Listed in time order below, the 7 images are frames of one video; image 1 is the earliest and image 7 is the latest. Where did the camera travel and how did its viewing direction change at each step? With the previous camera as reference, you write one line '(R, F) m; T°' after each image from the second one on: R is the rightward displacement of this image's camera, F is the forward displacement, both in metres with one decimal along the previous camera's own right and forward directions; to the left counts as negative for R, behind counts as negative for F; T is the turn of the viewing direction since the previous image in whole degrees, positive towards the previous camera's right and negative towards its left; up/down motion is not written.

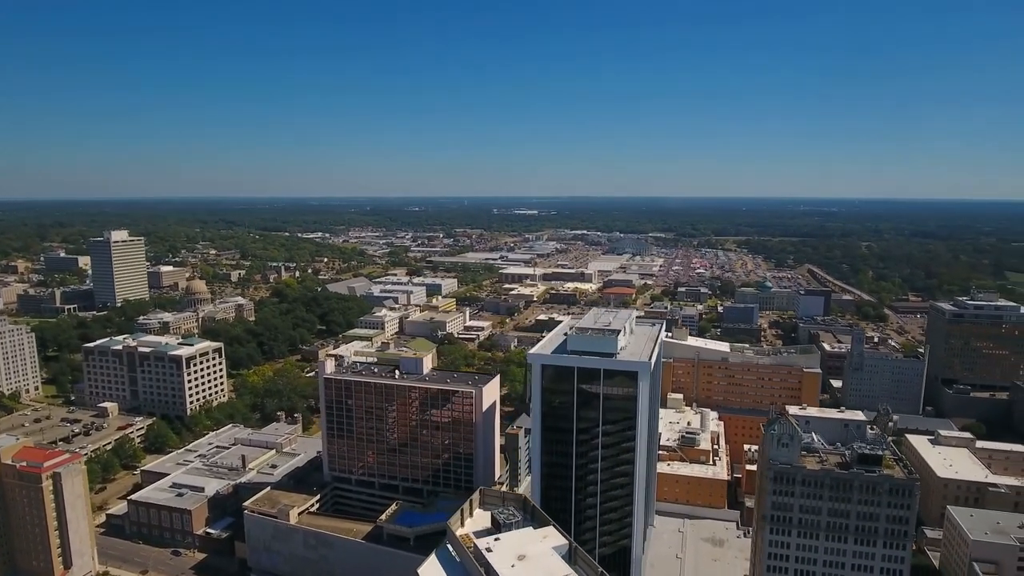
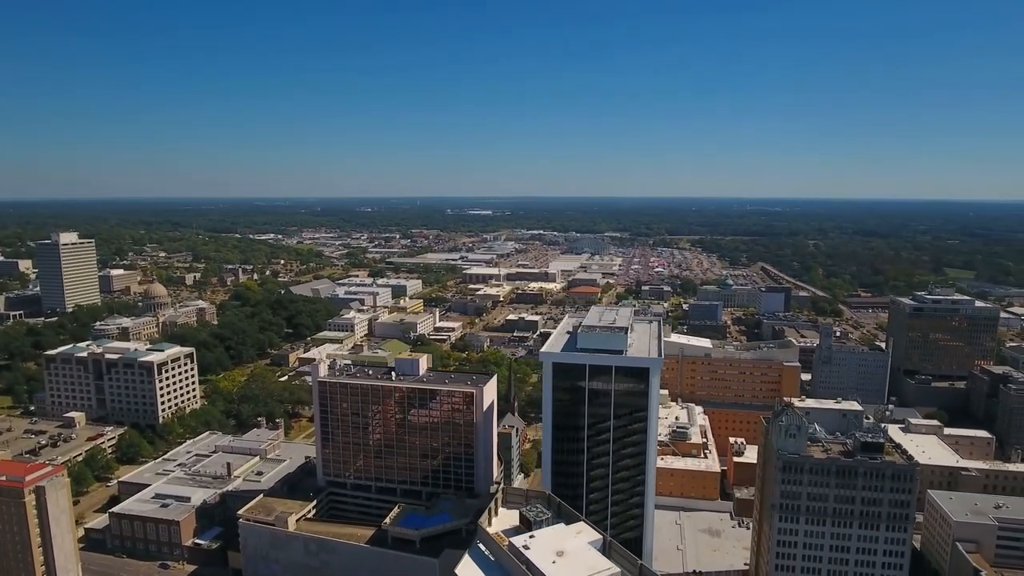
(-2.9, 0.0) m; +4°
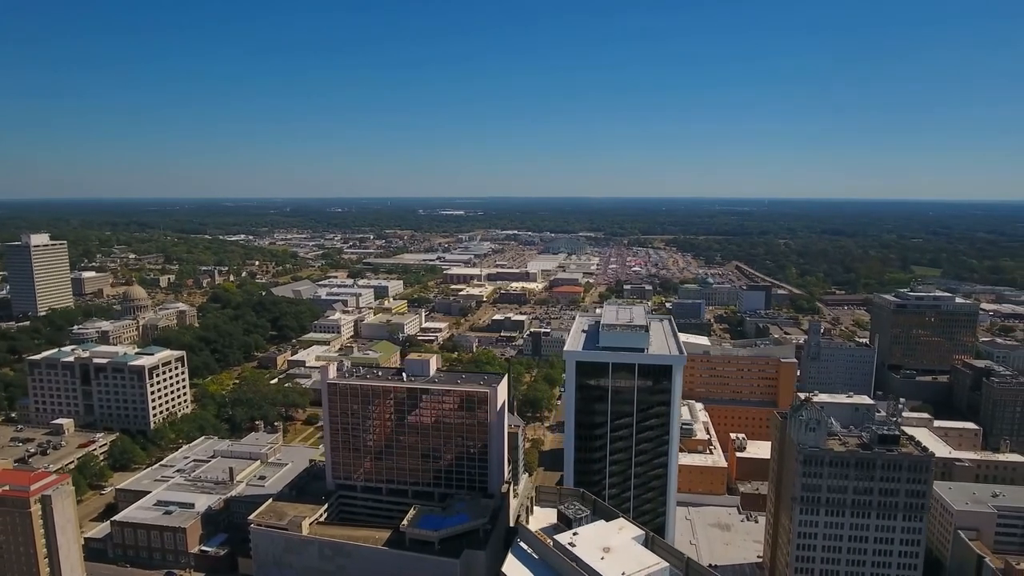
(-2.6, 0.0) m; +3°
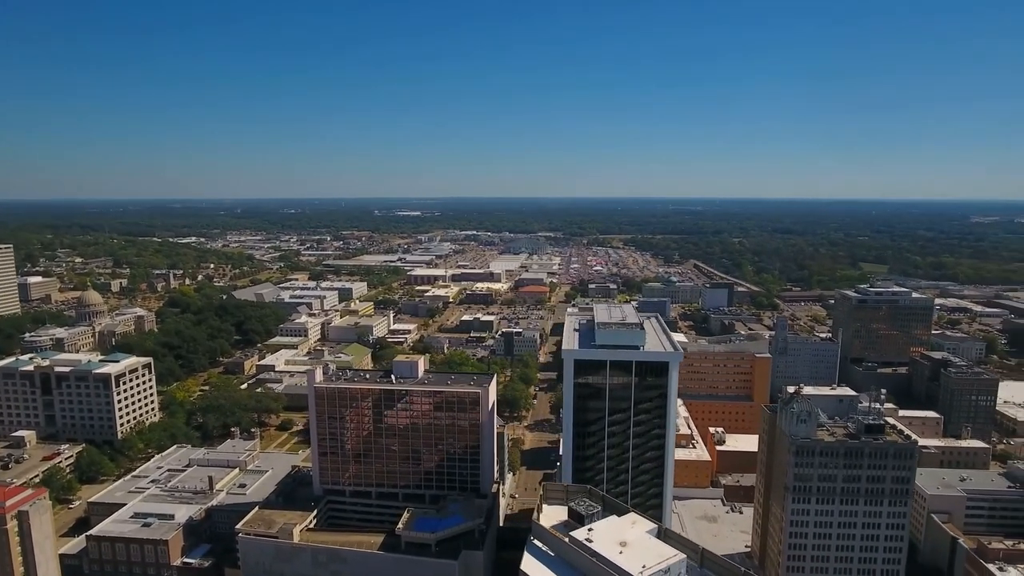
(-2.1, 0.0) m; +4°
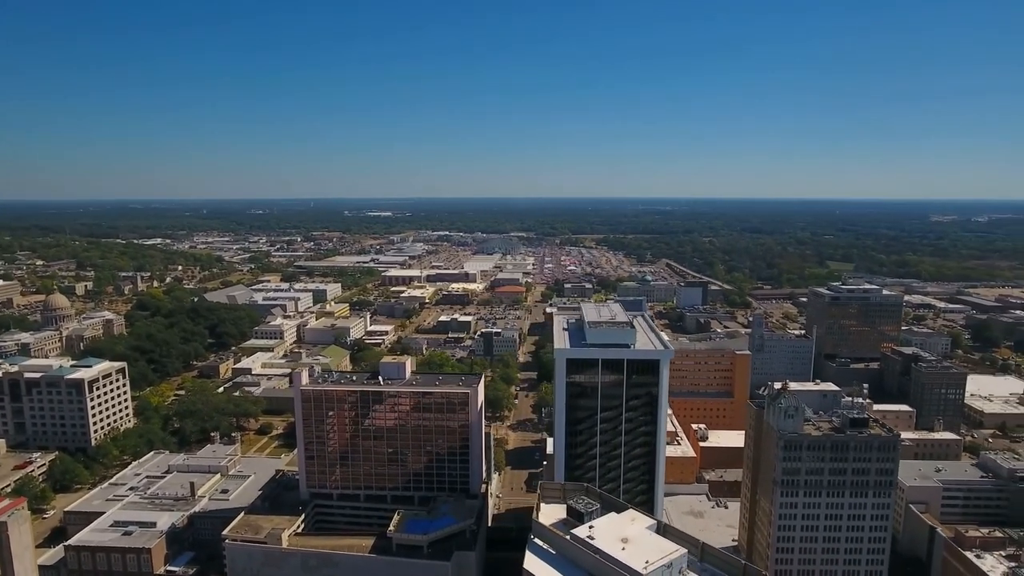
(-1.1, 0.0) m; +3°
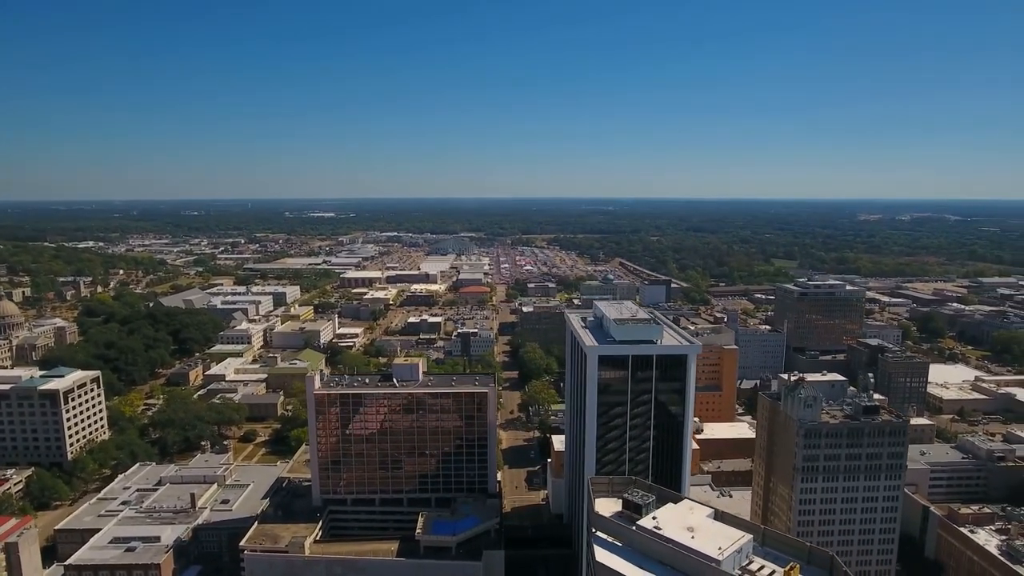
(-4.6, -0.1) m; +5°
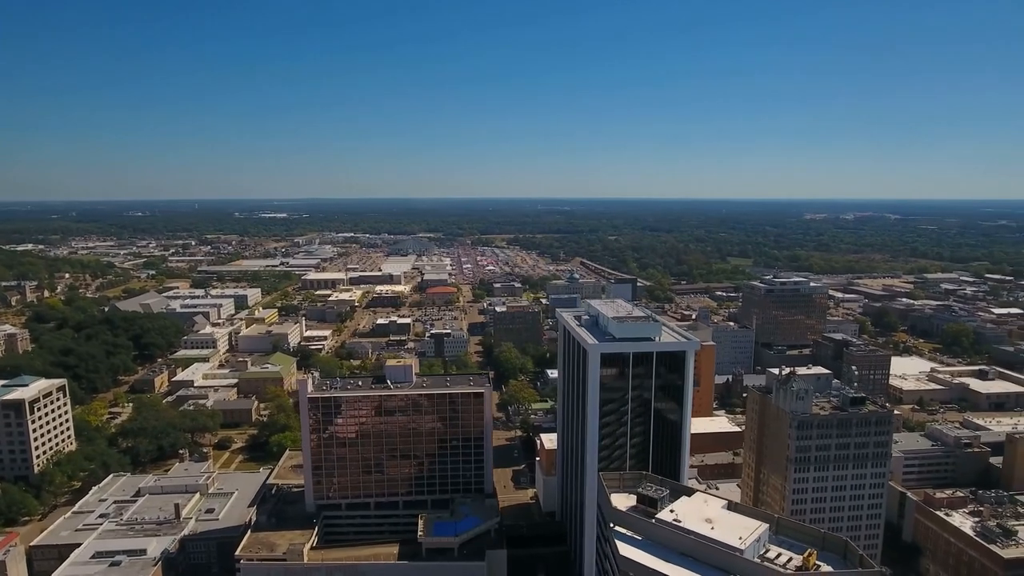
(-2.5, 0.0) m; +4°
